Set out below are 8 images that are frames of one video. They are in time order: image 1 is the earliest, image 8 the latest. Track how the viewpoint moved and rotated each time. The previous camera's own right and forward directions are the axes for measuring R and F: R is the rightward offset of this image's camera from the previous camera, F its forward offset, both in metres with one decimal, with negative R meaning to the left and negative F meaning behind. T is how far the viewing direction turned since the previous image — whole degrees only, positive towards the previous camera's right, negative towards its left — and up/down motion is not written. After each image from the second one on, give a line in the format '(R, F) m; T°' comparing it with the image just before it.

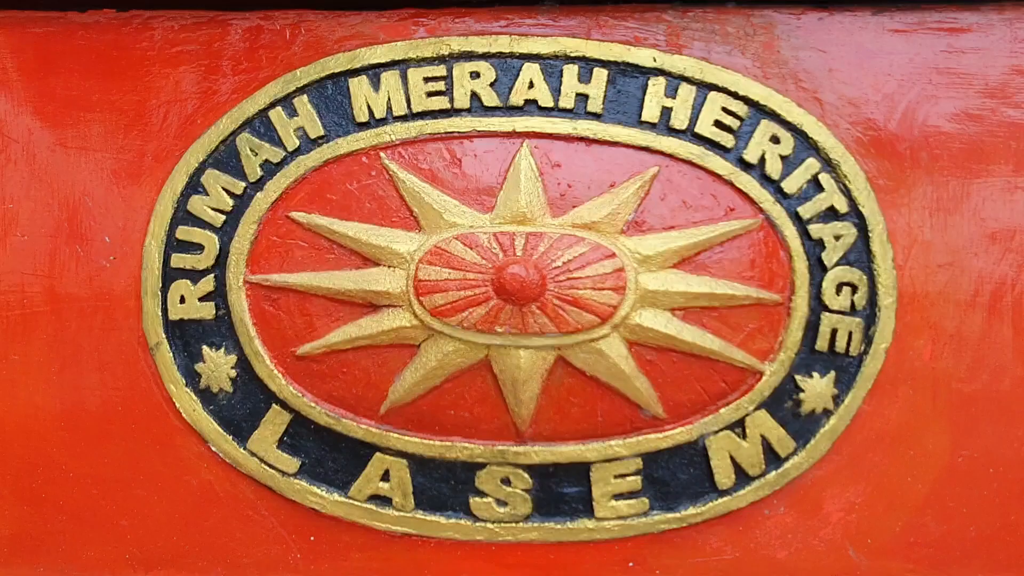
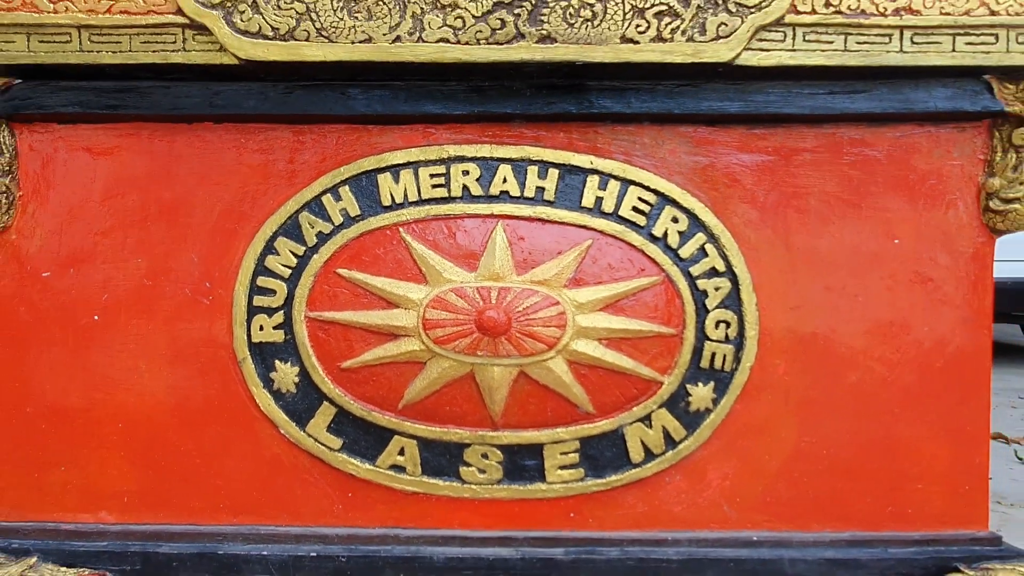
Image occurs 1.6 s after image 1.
(0.0, -0.3) m; 0°
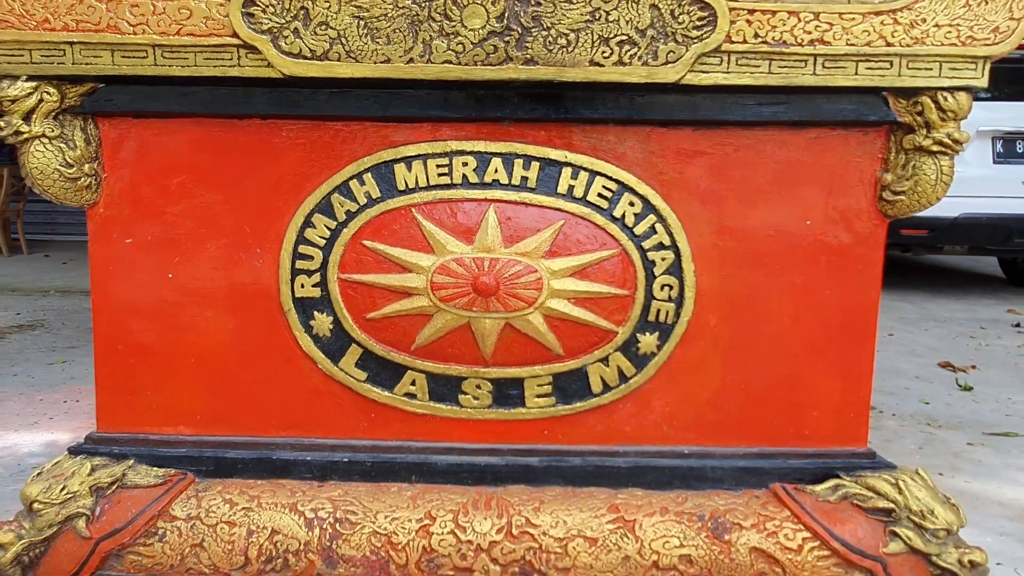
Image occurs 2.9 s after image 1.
(0.0, -0.3) m; 0°
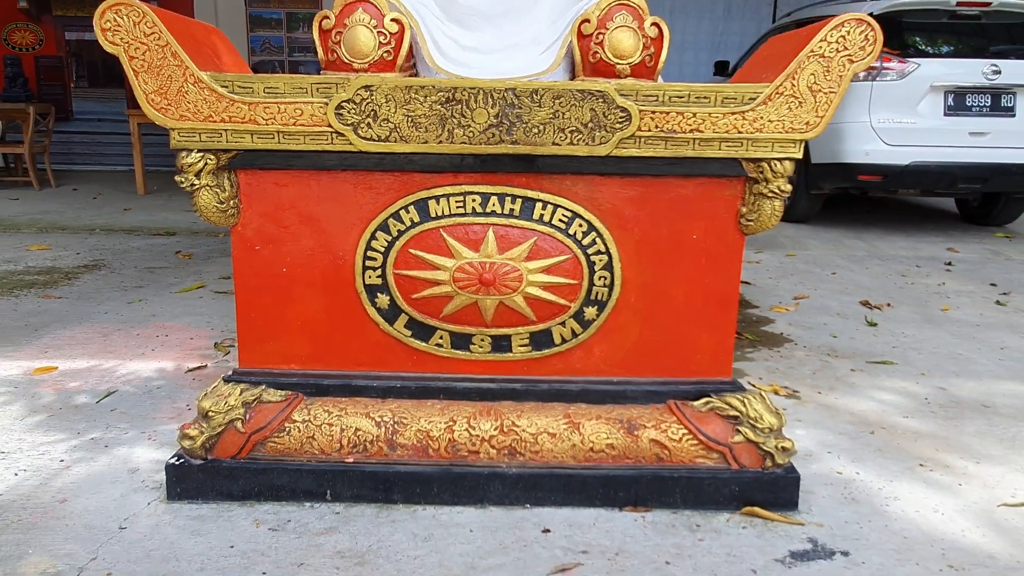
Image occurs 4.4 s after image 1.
(0.0, -0.7) m; 0°
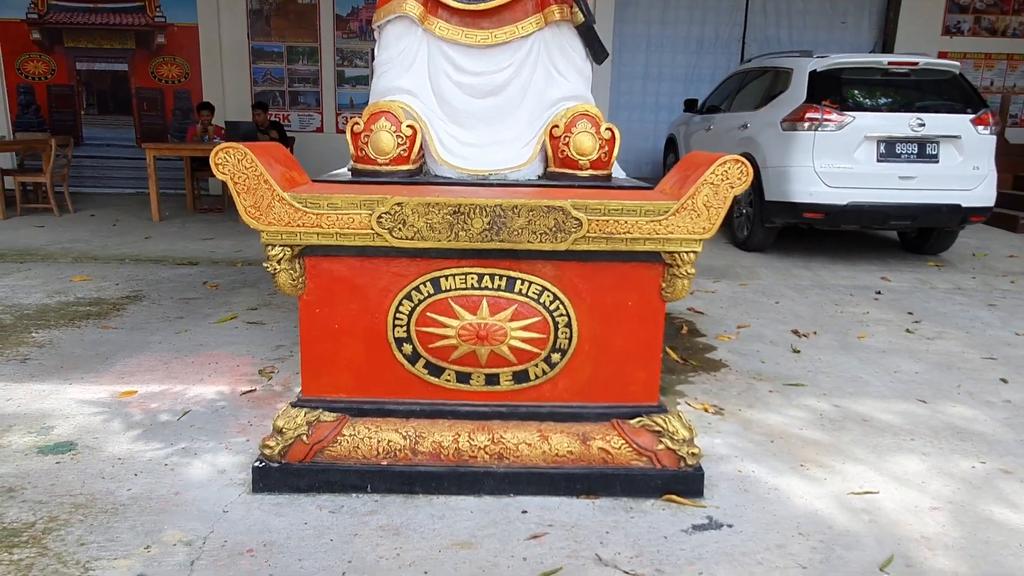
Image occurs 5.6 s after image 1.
(0.0, -0.8) m; +1°
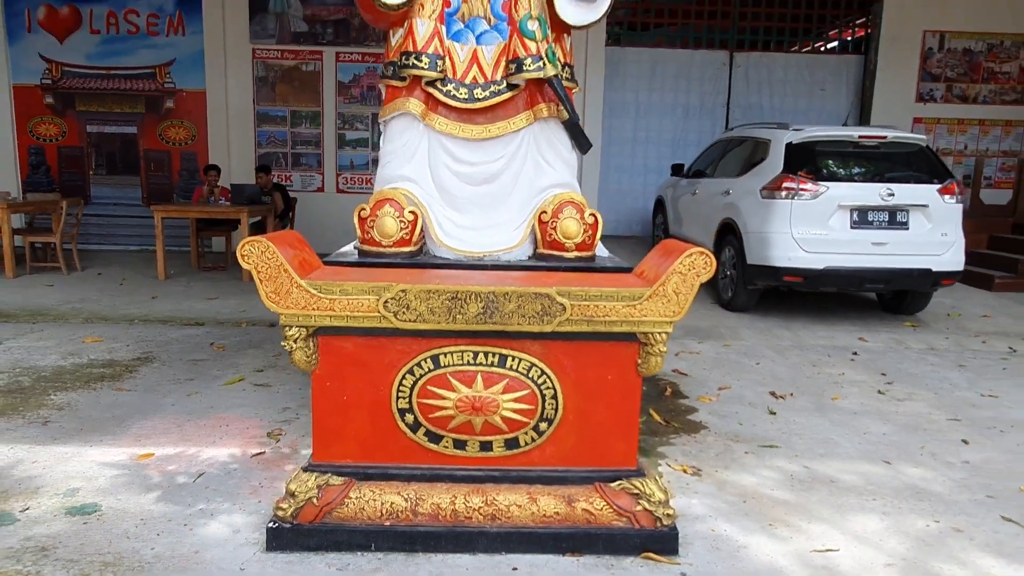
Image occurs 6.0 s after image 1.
(0.0, -0.3) m; 0°
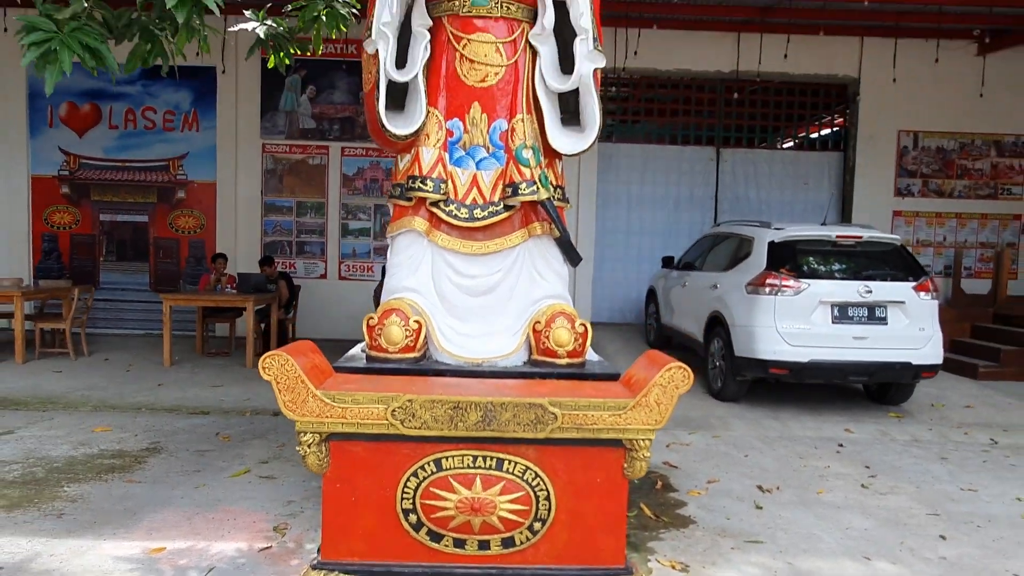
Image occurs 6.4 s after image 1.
(0.0, -0.3) m; 0°
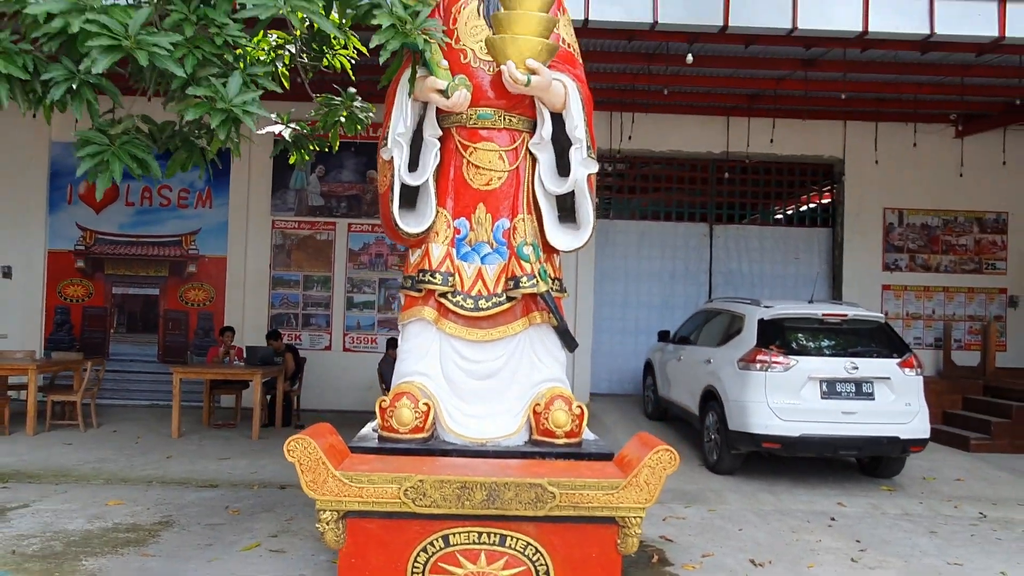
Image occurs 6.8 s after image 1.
(0.0, -0.4) m; 0°
